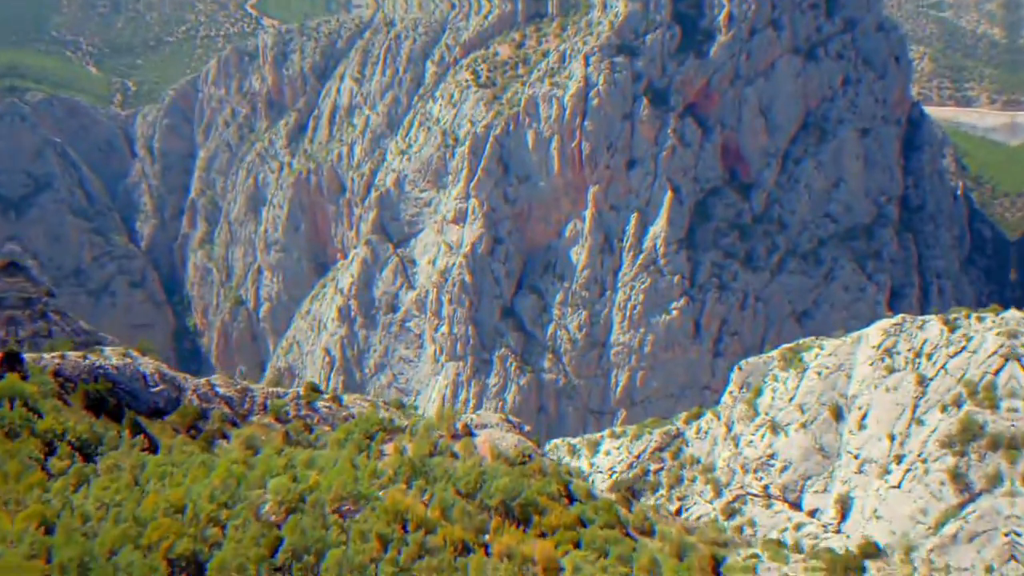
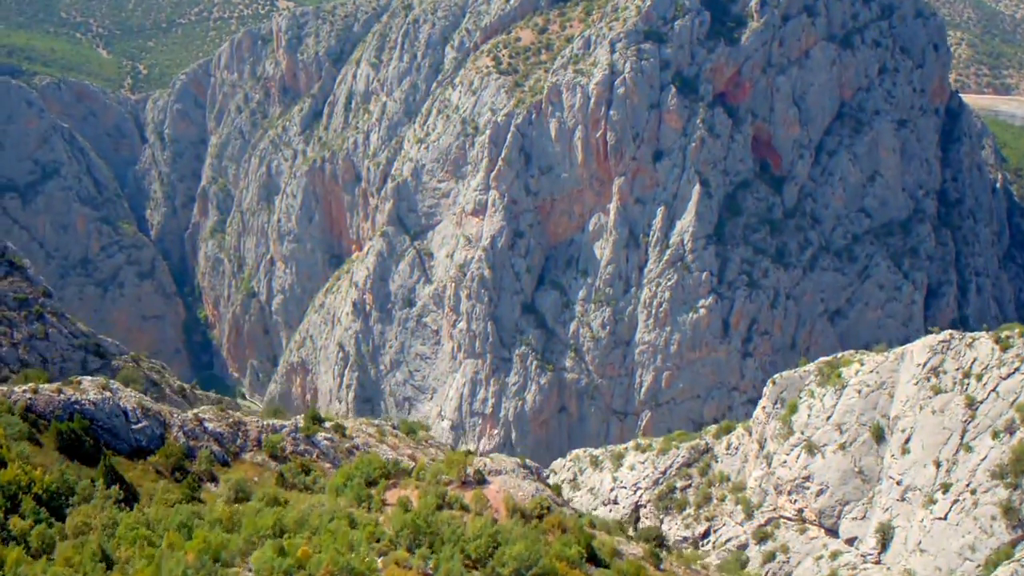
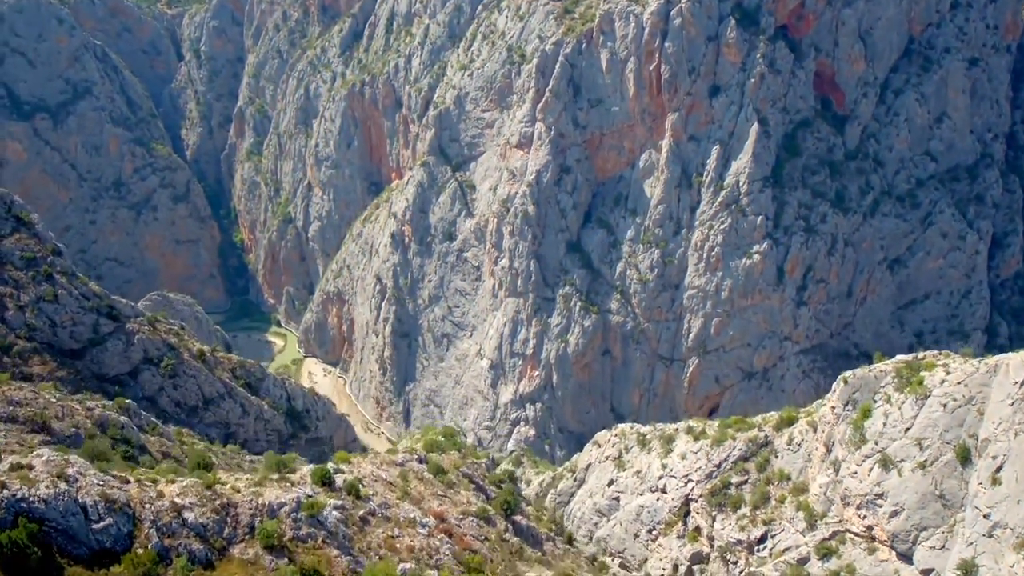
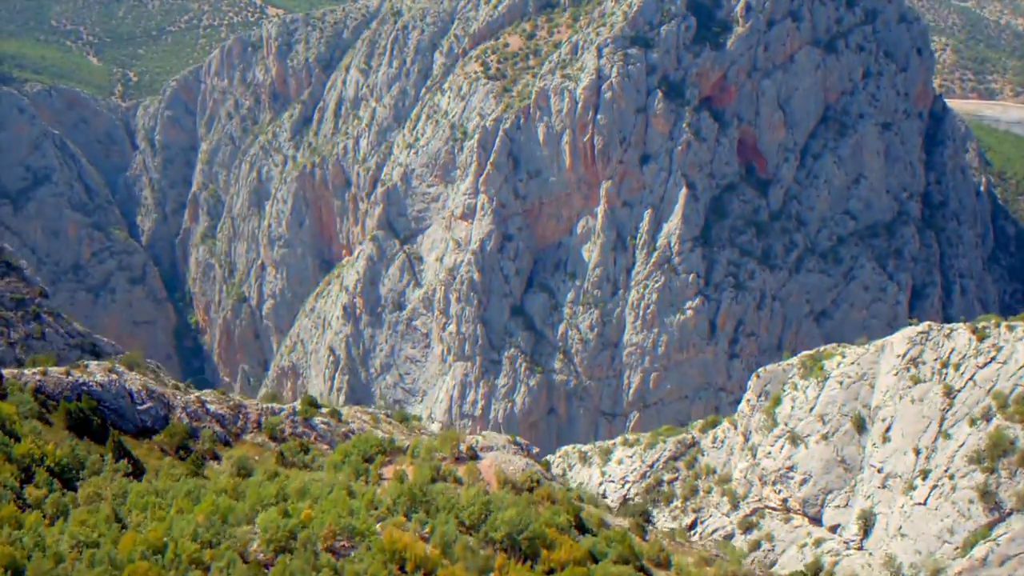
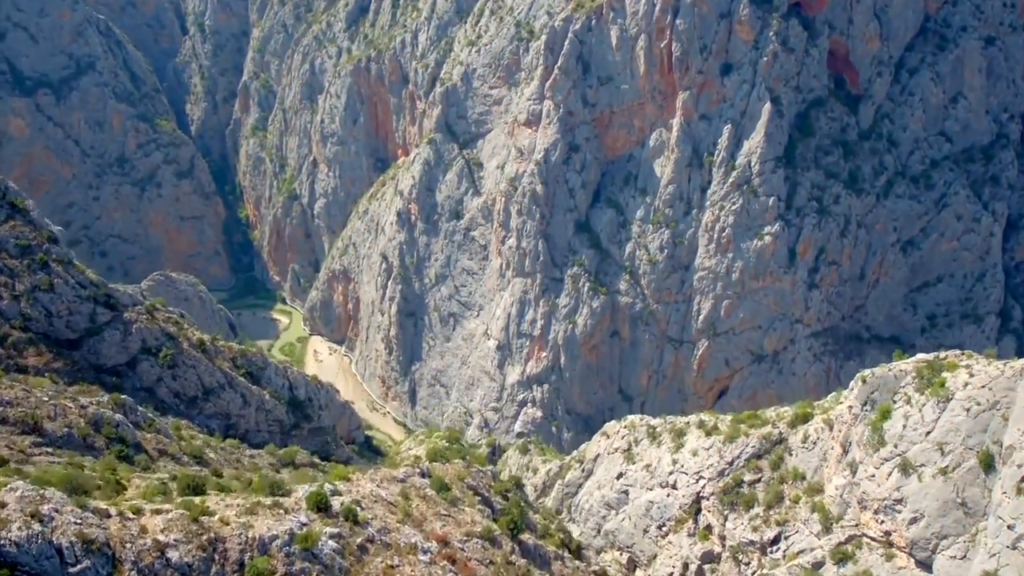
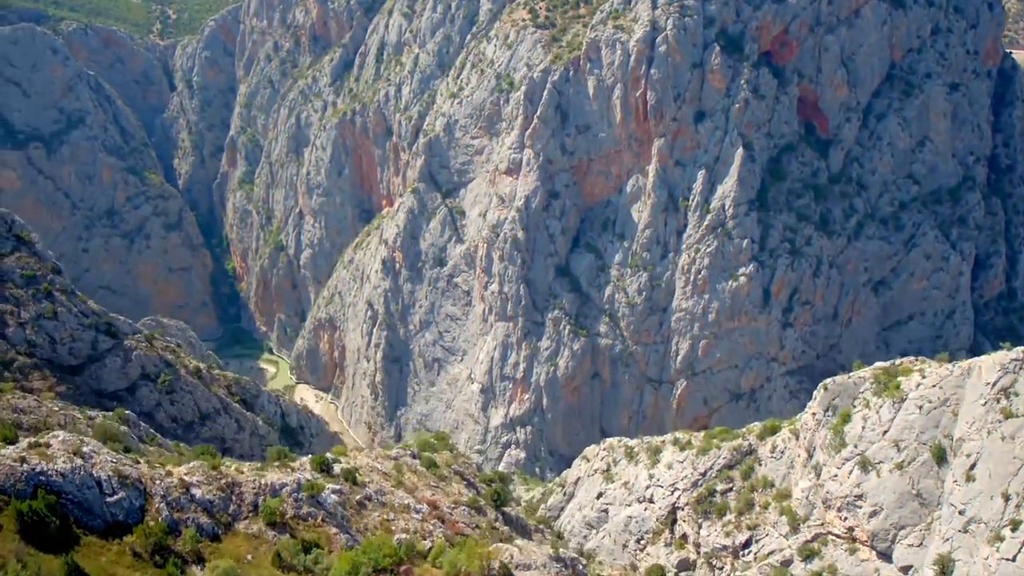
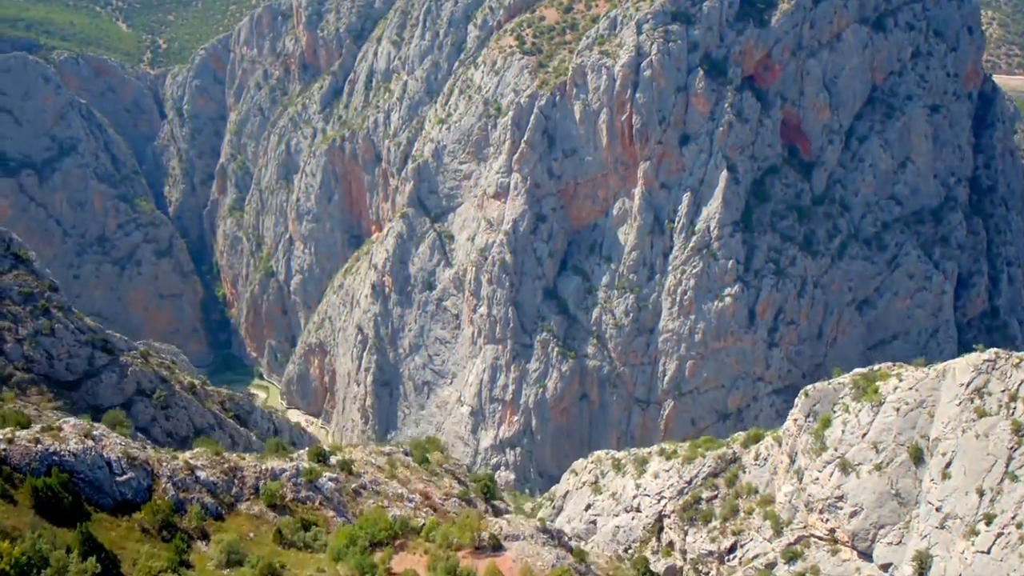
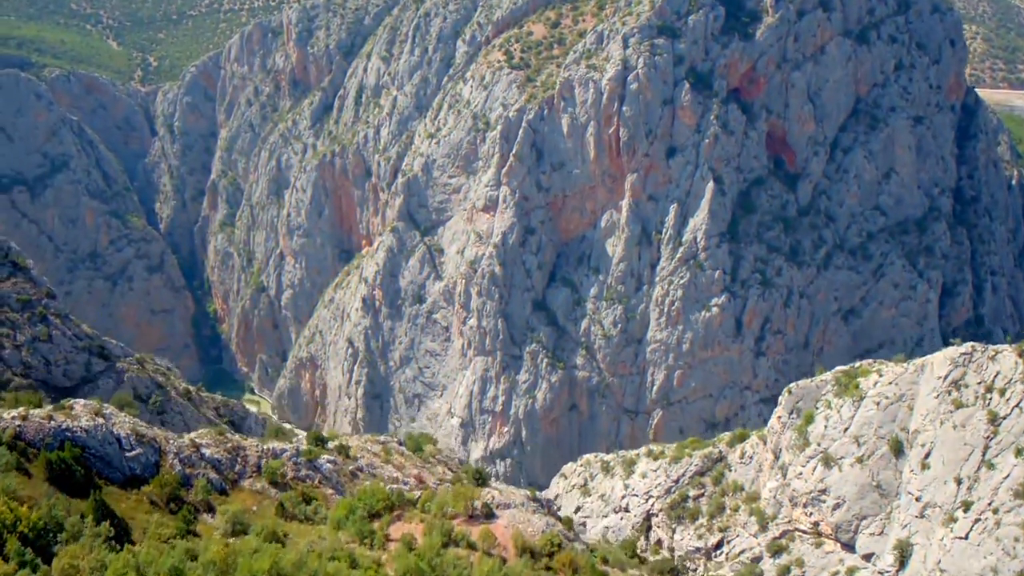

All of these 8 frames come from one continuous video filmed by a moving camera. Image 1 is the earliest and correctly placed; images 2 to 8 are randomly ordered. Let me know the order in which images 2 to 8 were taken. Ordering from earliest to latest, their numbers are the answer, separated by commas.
4, 2, 8, 7, 6, 3, 5
